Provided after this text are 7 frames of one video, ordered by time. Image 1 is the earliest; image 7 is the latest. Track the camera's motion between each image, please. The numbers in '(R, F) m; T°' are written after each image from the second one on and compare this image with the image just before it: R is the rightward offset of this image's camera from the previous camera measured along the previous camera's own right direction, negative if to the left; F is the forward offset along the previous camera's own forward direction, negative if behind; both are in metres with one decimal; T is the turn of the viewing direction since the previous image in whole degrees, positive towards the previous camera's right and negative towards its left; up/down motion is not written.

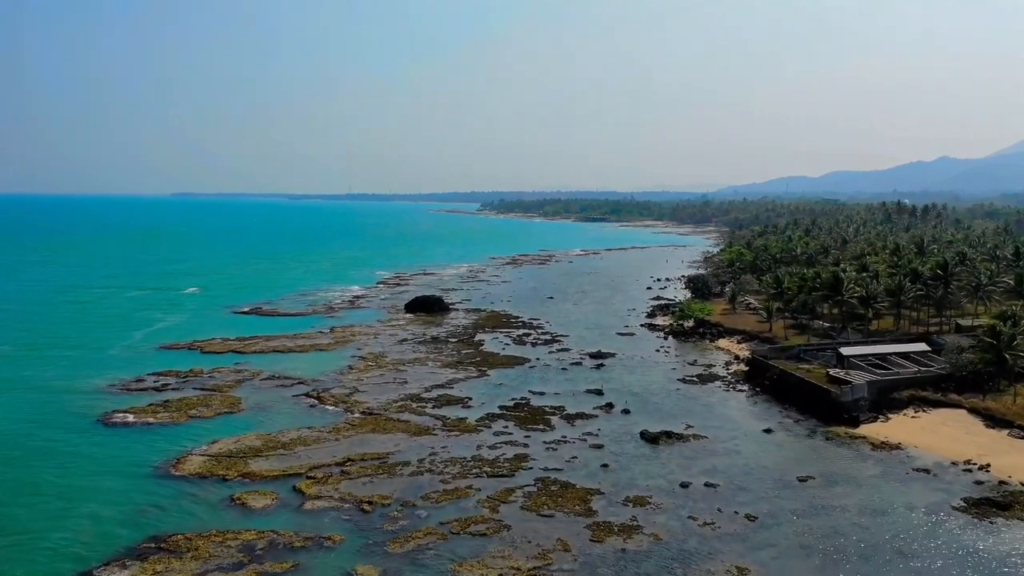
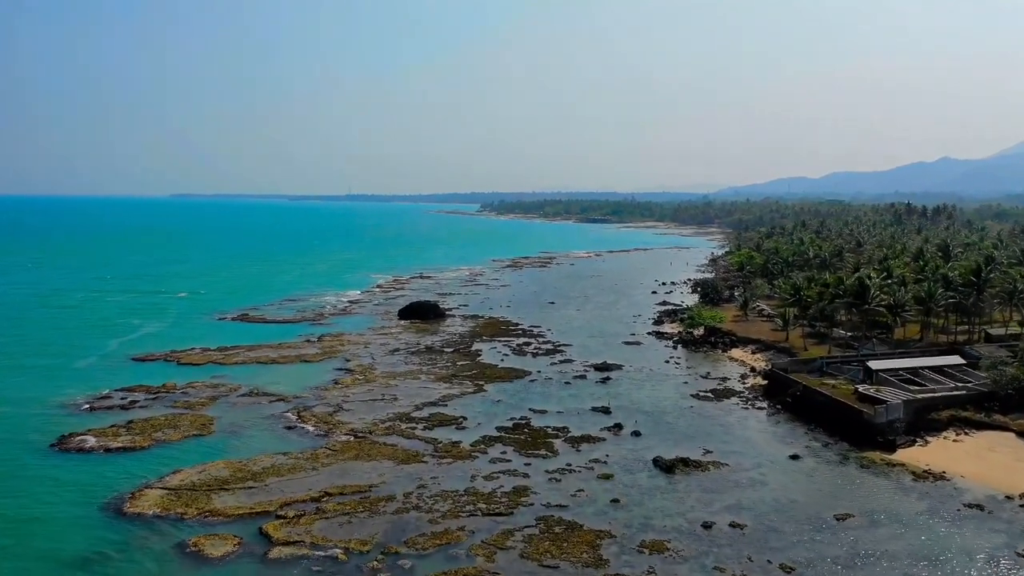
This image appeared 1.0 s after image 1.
(+0.1, +3.9) m; 0°
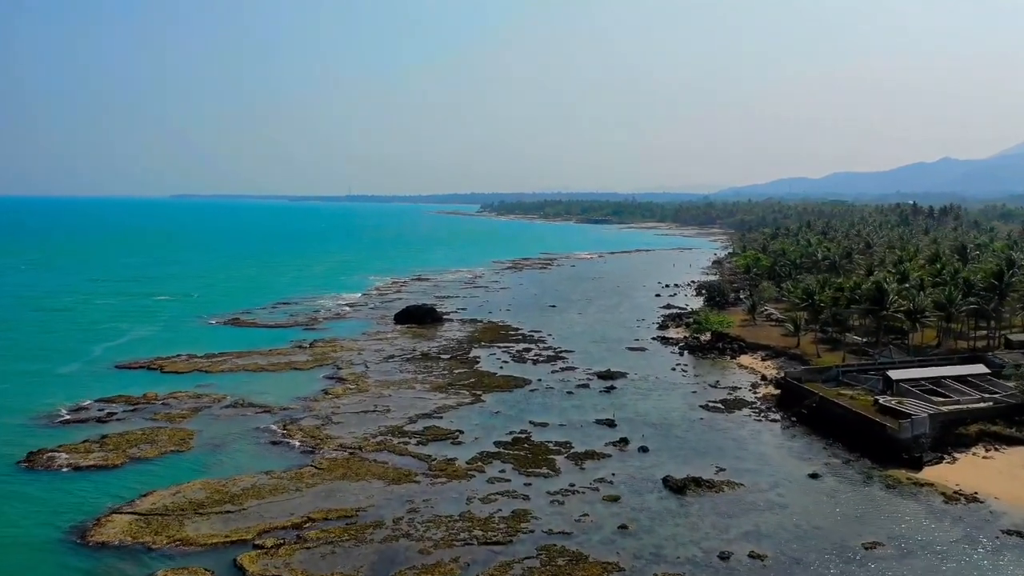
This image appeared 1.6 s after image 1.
(+0.1, +2.4) m; 0°
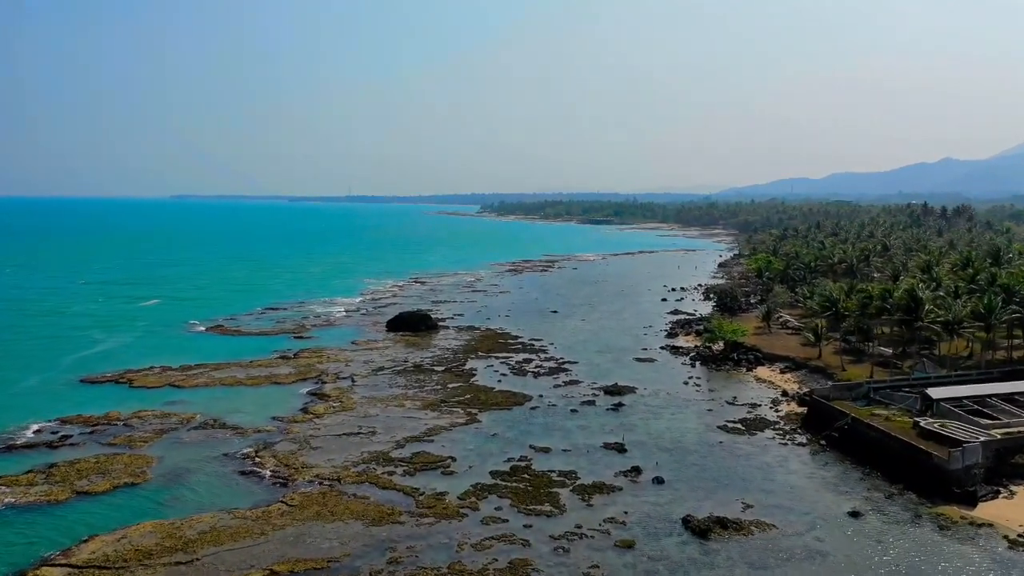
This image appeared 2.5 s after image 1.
(+0.1, +4.0) m; 0°
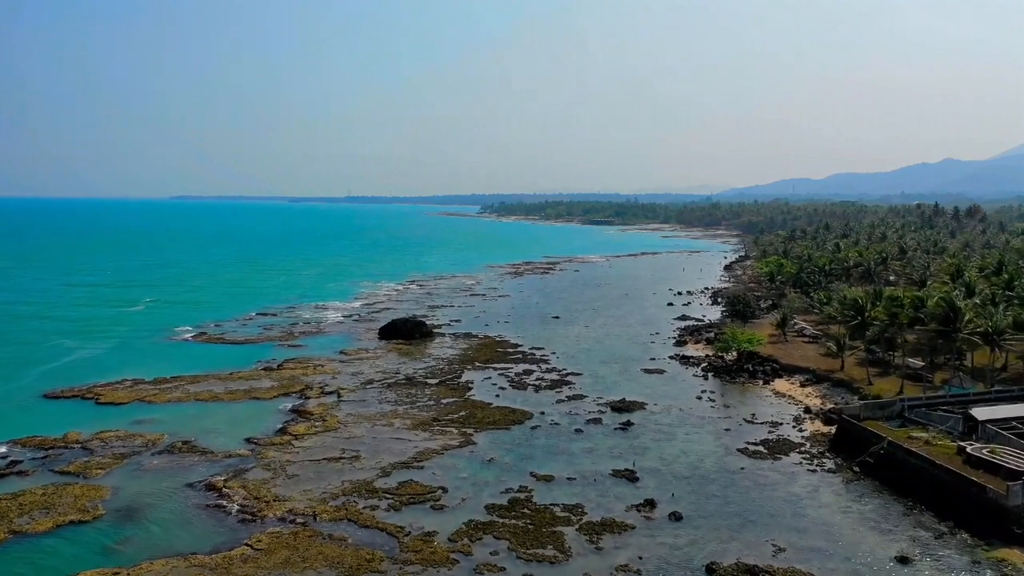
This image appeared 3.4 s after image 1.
(+0.1, +3.7) m; 0°
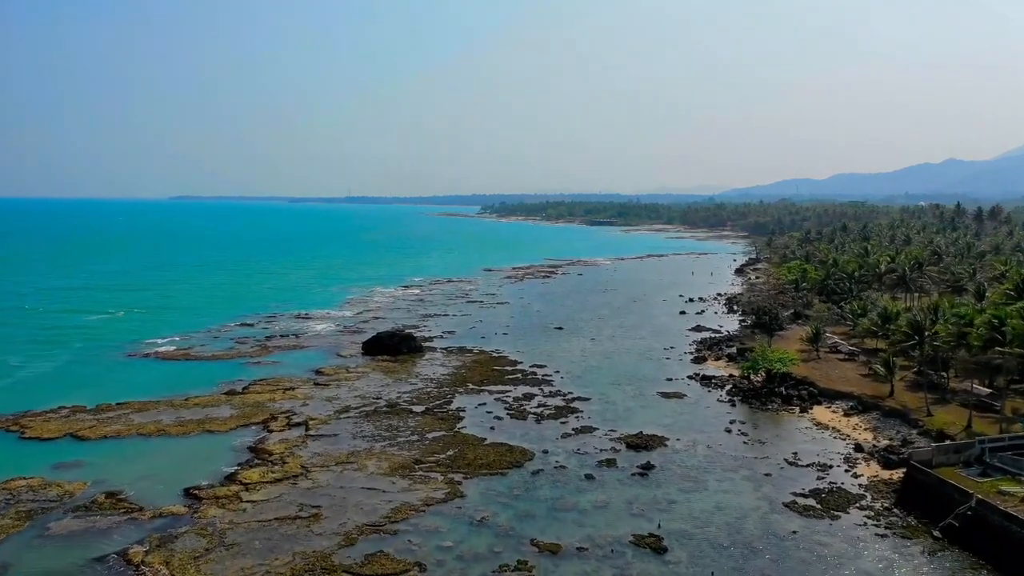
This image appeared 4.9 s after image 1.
(+0.2, +6.5) m; 0°
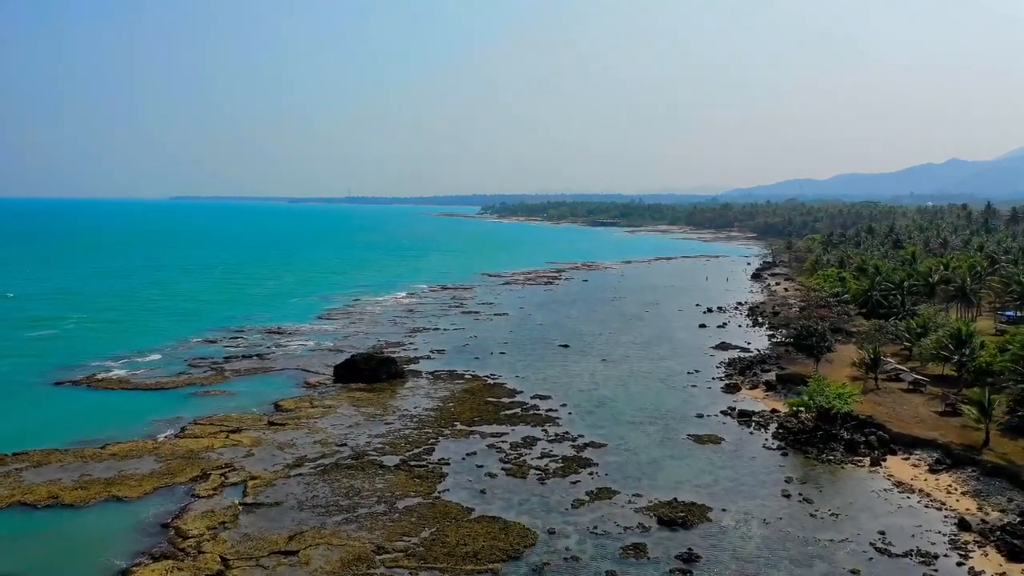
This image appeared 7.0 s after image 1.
(+0.2, +8.6) m; 0°
